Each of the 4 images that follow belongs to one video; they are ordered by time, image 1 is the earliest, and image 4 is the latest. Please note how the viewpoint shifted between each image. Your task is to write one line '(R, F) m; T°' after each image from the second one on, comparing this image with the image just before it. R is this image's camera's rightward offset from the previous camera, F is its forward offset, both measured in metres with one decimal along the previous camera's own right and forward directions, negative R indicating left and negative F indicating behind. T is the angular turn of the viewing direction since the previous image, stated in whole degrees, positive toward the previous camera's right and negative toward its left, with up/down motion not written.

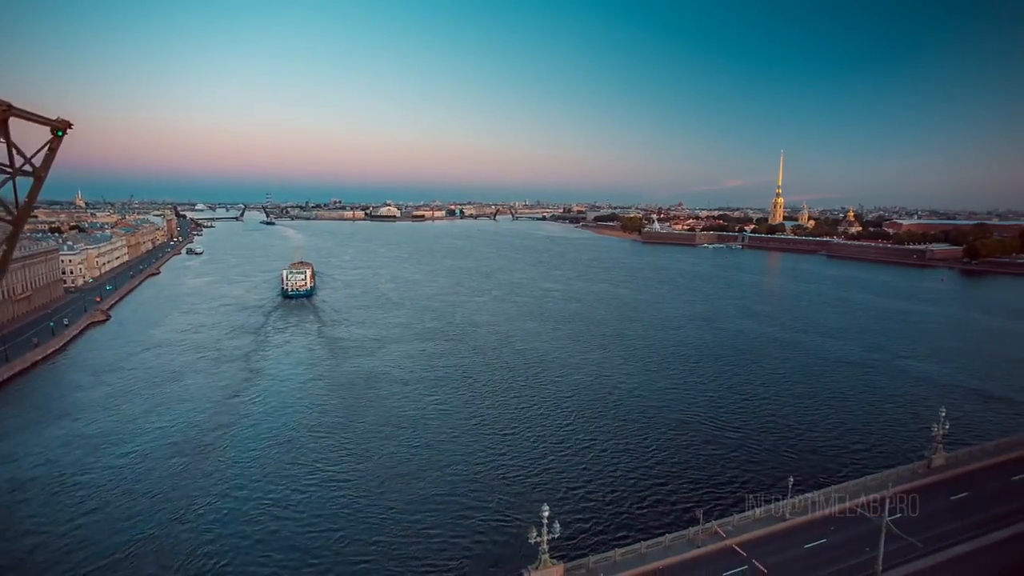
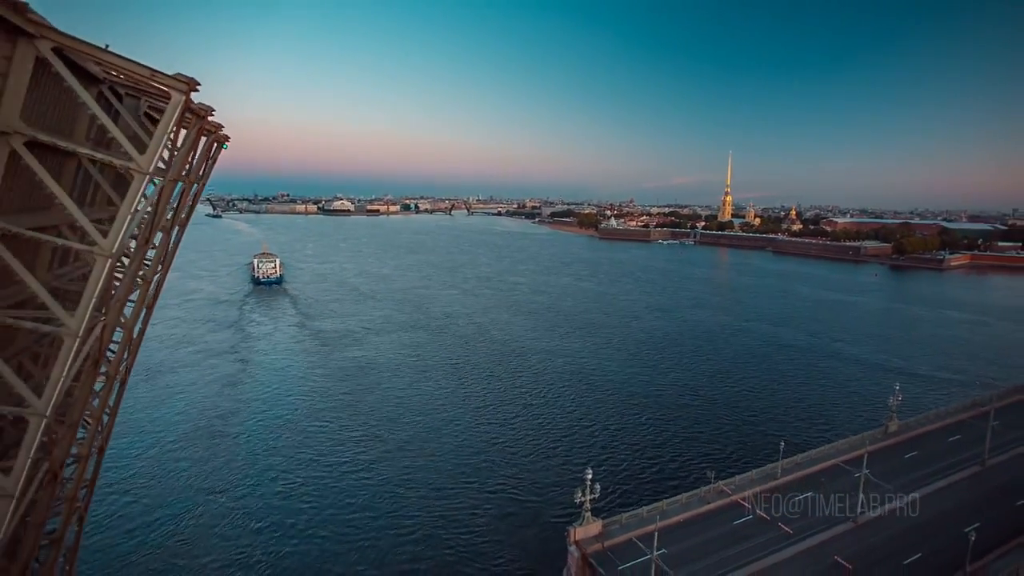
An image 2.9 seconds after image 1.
(-1.0, -0.7) m; +5°
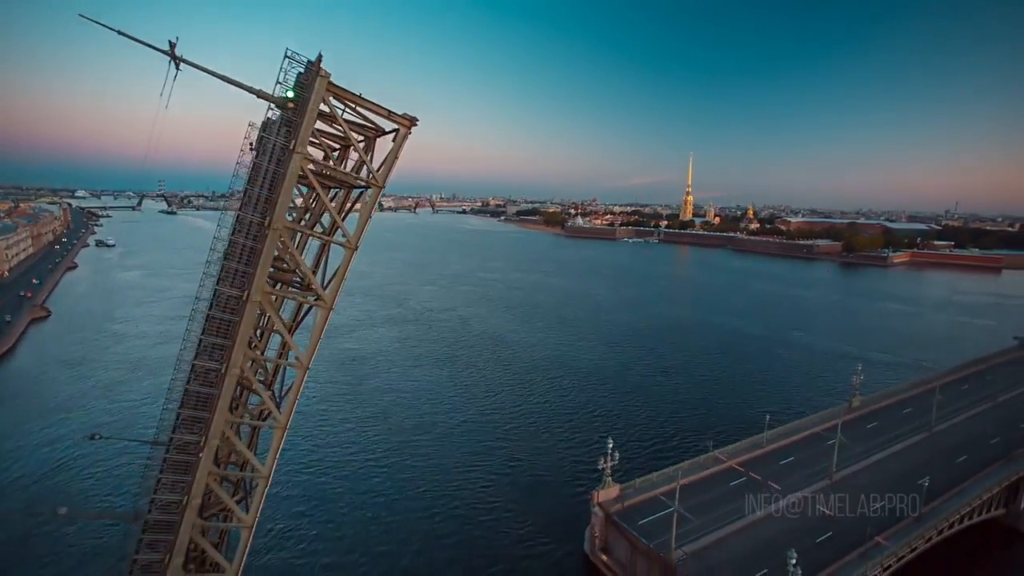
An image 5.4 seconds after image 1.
(-0.8, -0.7) m; +4°
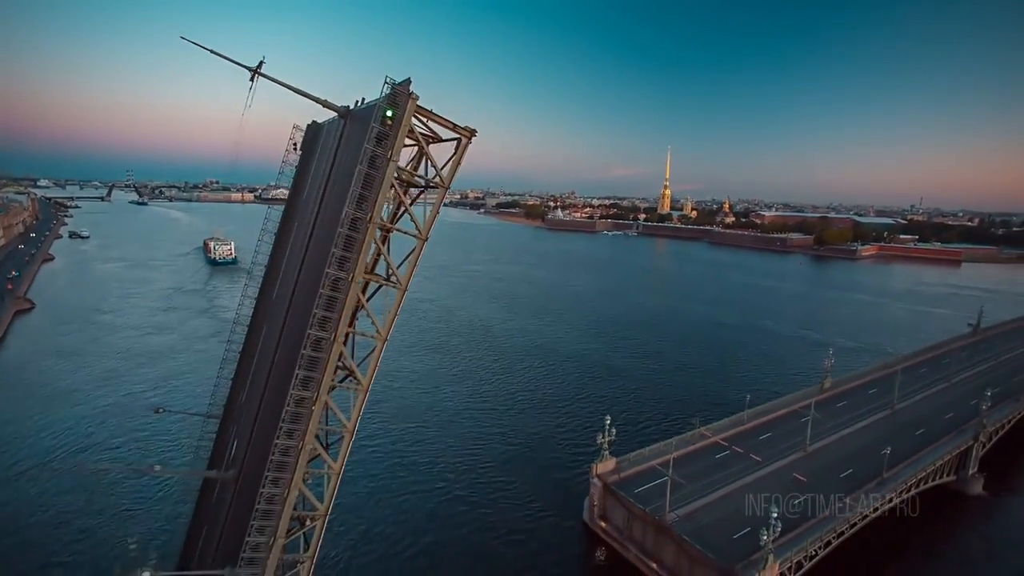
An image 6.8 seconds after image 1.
(-0.3, -0.5) m; +2°
